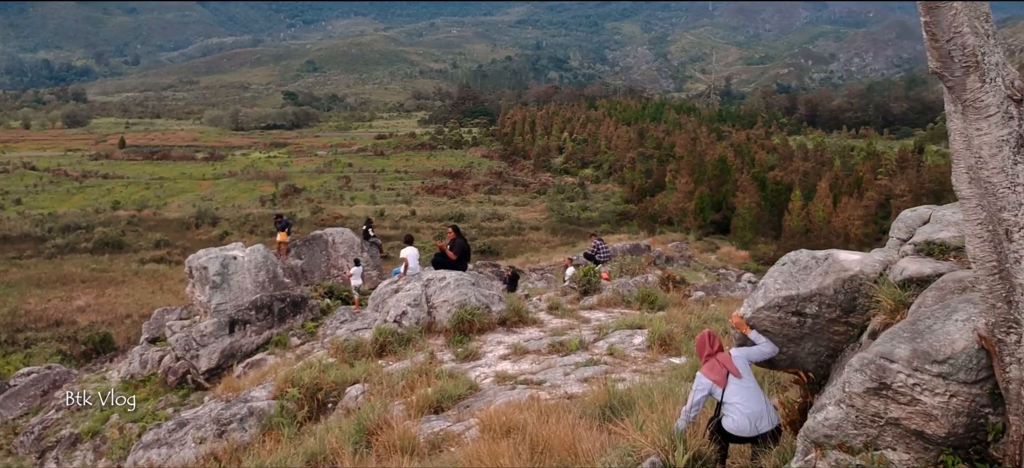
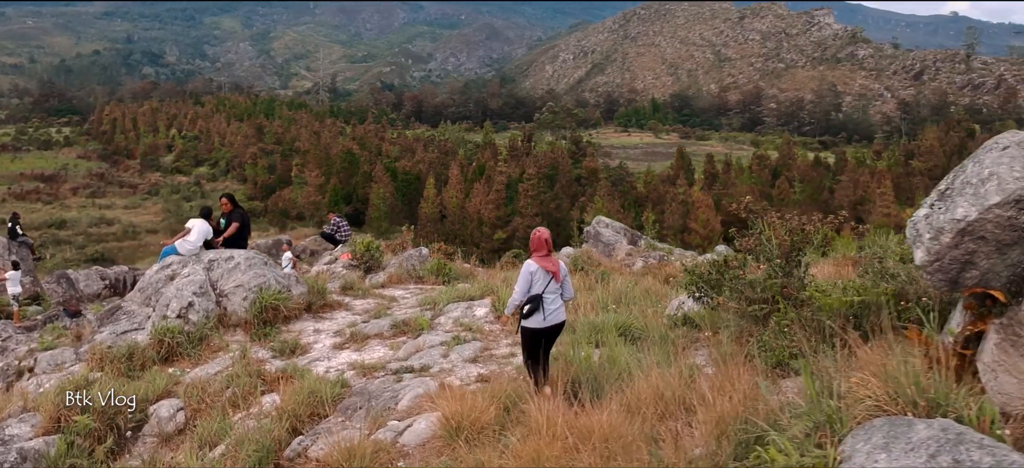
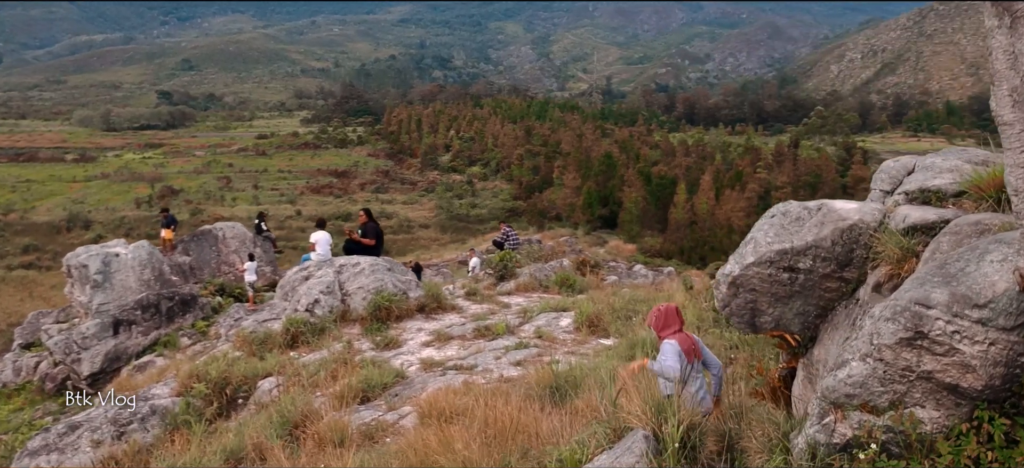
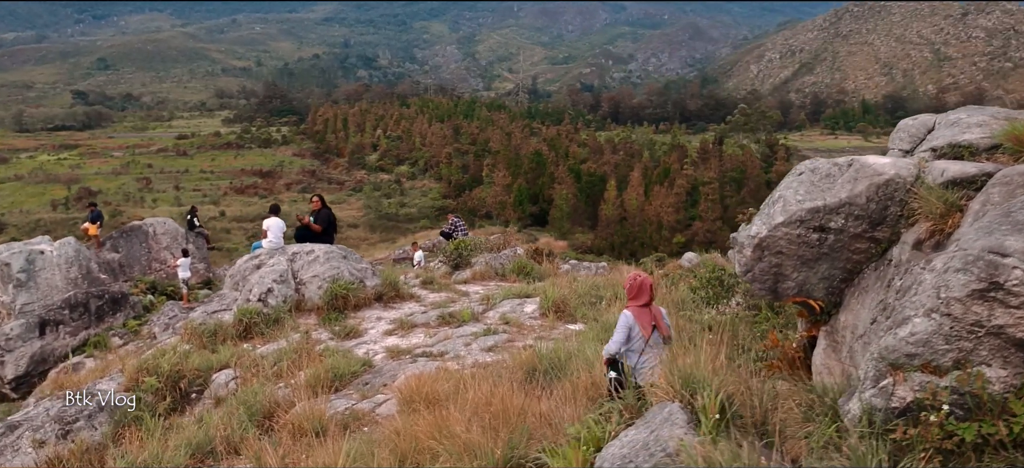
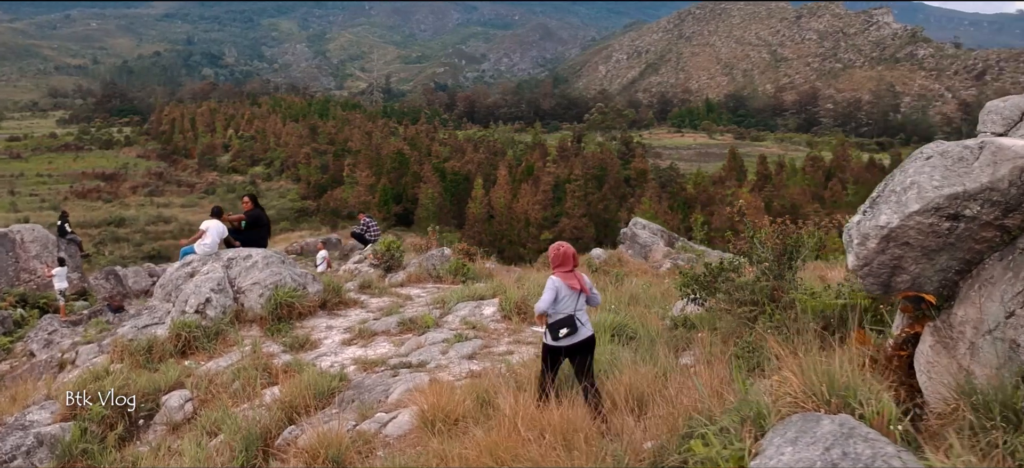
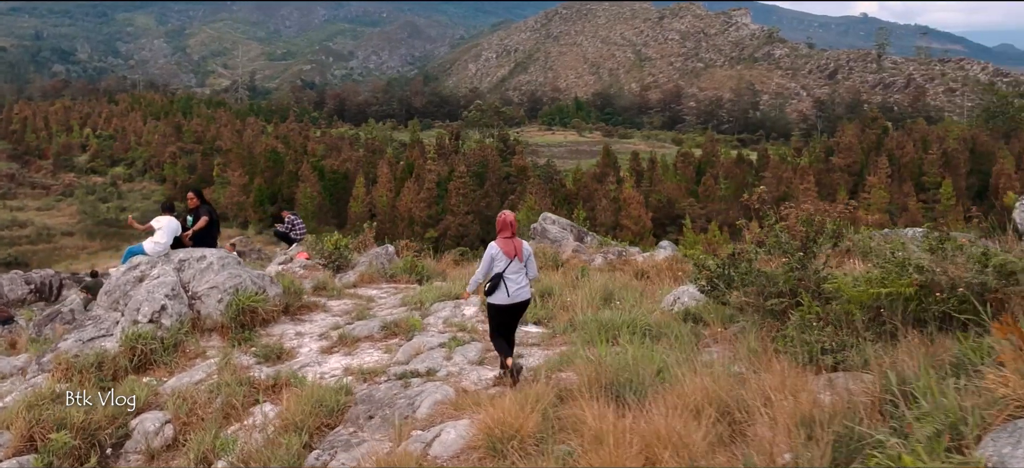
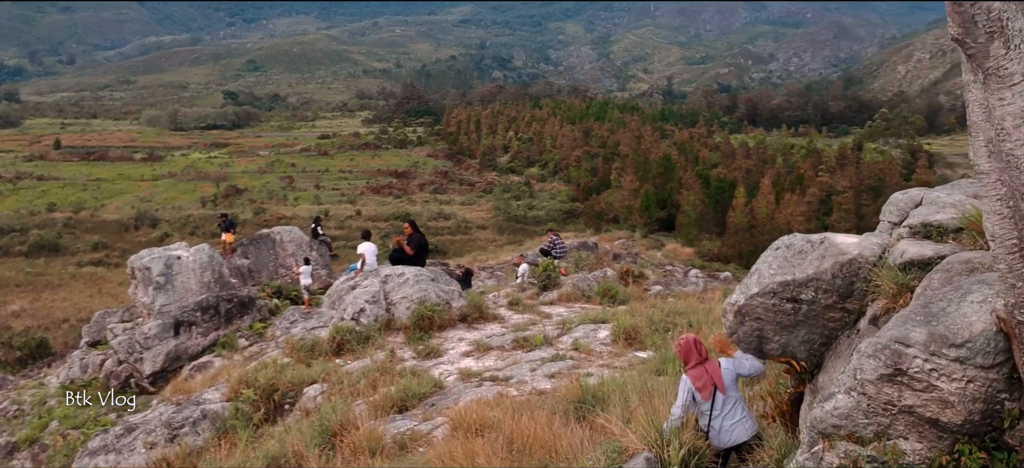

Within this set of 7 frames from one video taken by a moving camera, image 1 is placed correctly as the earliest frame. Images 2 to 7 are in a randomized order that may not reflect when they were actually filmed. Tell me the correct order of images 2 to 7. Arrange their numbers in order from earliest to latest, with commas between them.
7, 3, 4, 5, 2, 6
